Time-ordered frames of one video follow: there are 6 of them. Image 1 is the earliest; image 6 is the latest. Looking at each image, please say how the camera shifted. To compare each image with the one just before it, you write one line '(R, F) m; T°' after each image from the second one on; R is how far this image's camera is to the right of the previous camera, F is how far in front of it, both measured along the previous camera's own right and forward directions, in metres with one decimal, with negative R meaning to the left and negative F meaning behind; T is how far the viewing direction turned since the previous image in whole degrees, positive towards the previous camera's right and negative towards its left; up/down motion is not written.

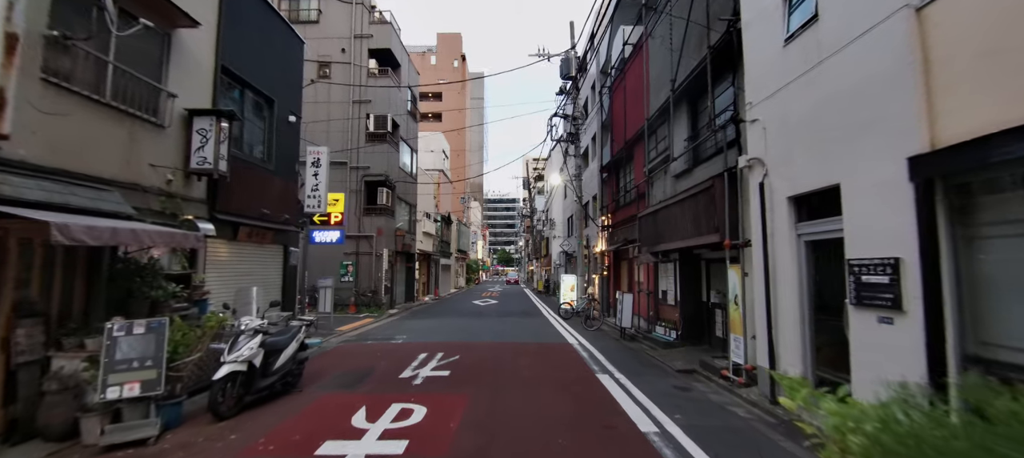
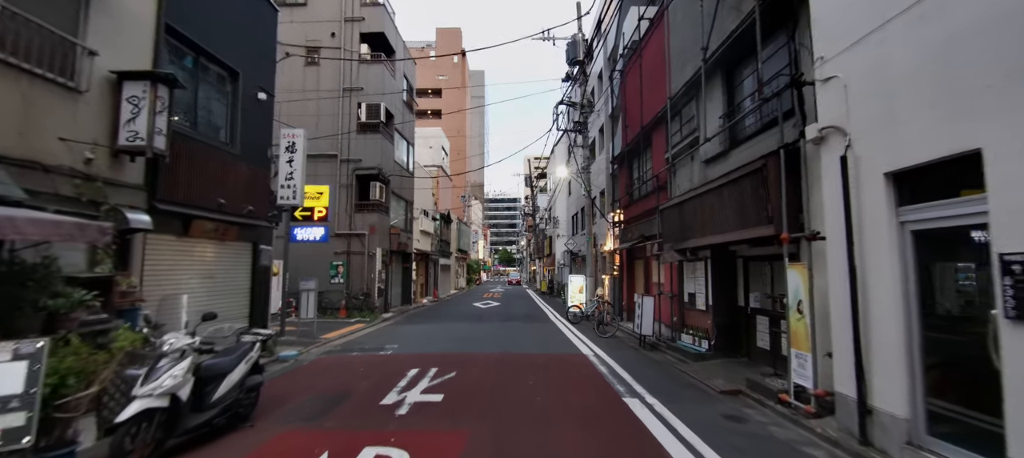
(-0.1, +1.4) m; 0°
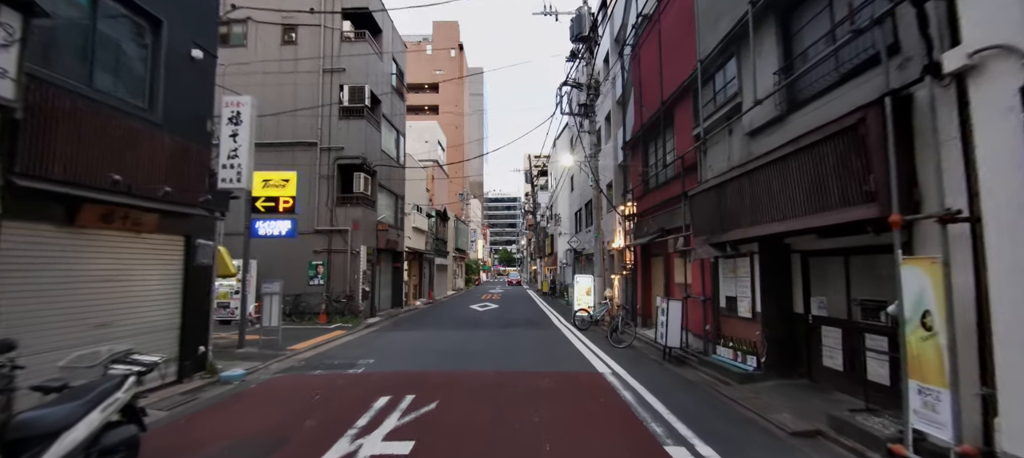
(0.0, +1.7) m; 0°
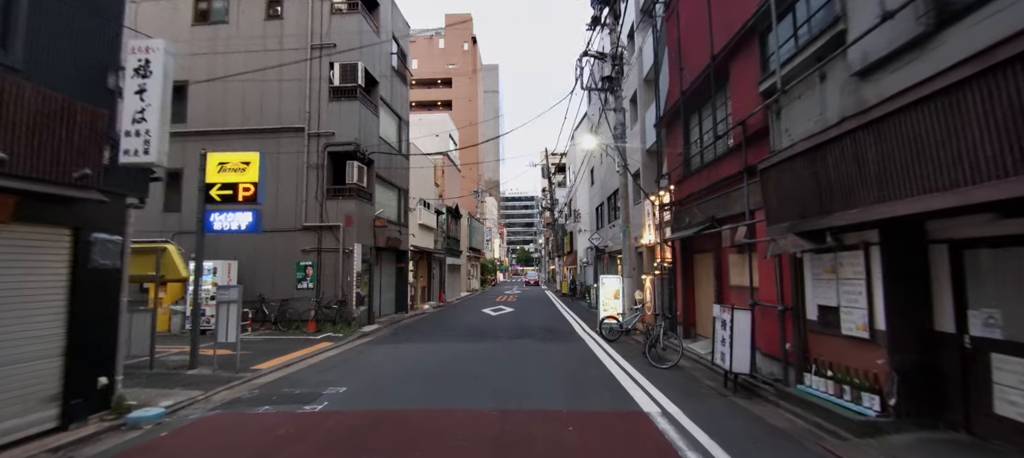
(+0.1, +2.0) m; -3°
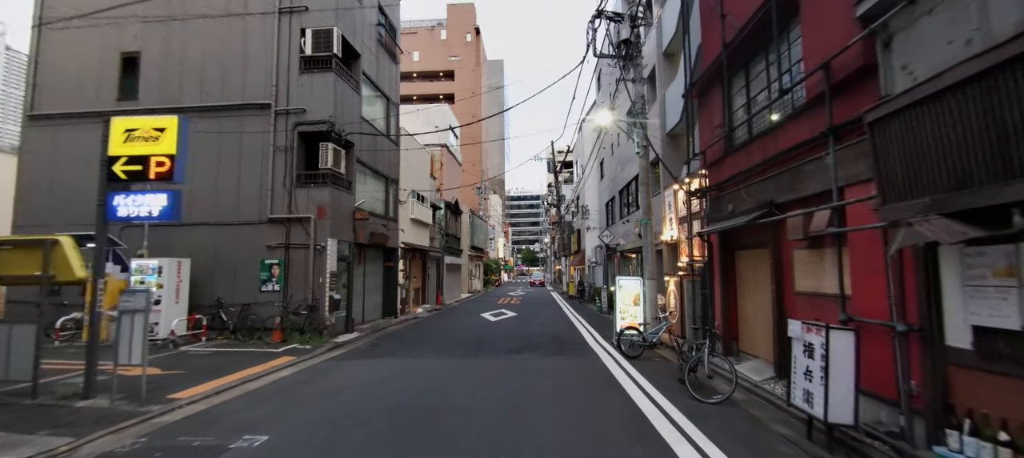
(+0.2, +2.0) m; -1°
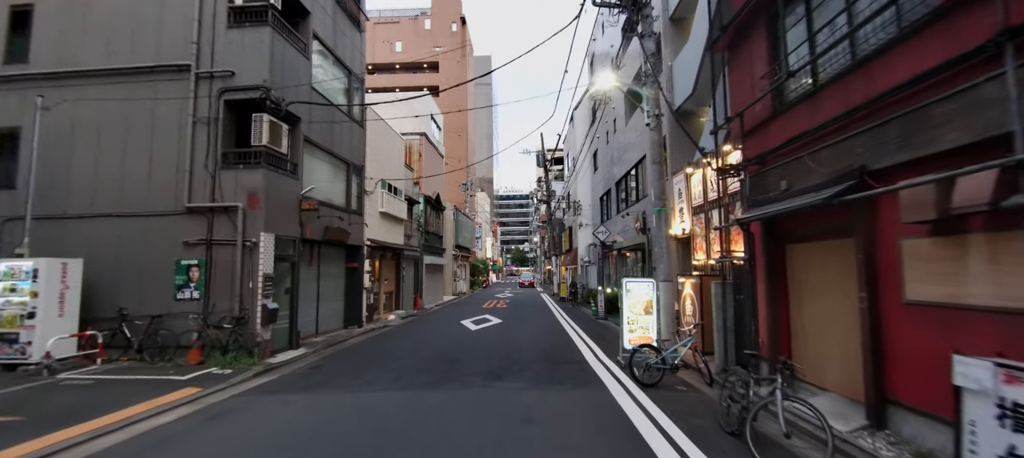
(+0.2, +2.1) m; +1°
